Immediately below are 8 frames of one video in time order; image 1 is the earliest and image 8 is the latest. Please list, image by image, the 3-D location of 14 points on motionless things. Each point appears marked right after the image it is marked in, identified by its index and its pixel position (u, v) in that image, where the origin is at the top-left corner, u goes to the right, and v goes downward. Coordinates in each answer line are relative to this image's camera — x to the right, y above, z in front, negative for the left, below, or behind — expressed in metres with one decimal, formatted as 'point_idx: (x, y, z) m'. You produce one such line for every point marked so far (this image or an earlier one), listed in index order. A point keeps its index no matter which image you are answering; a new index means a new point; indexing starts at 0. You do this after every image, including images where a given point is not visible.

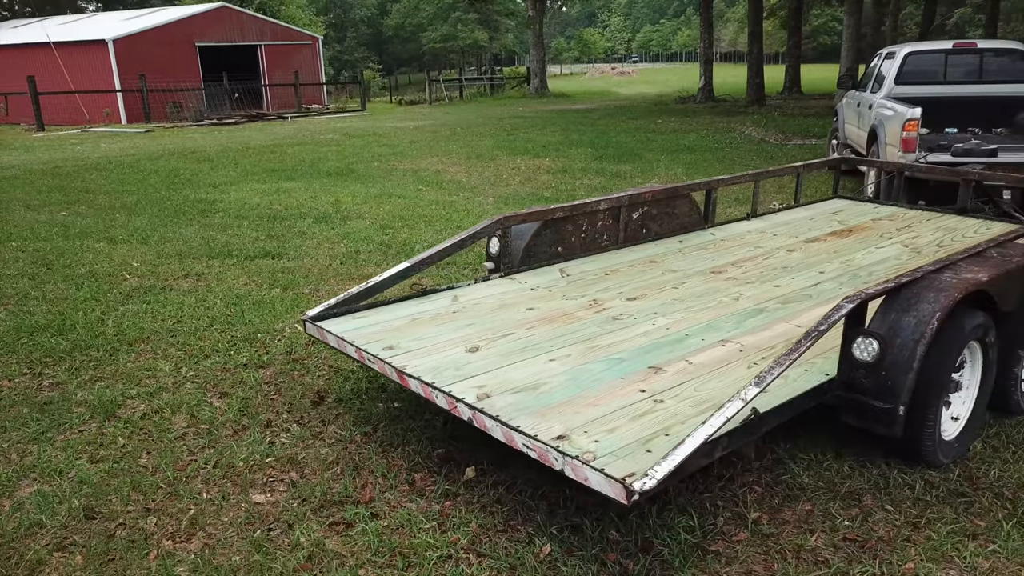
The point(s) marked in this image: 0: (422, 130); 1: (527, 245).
0: (-2.1, +3.6, +18.5) m
1: (+0.1, +0.2, +4.0) m
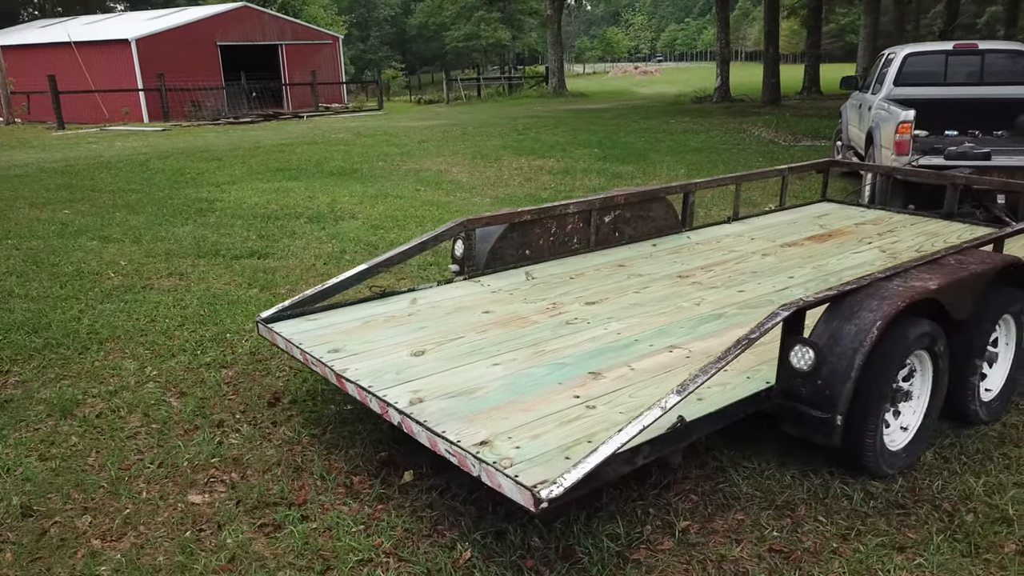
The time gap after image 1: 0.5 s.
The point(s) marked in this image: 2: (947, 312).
0: (-1.8, +3.6, +18.5) m
1: (-0.1, +0.2, +4.0) m
2: (+1.6, -0.1, +2.9) m
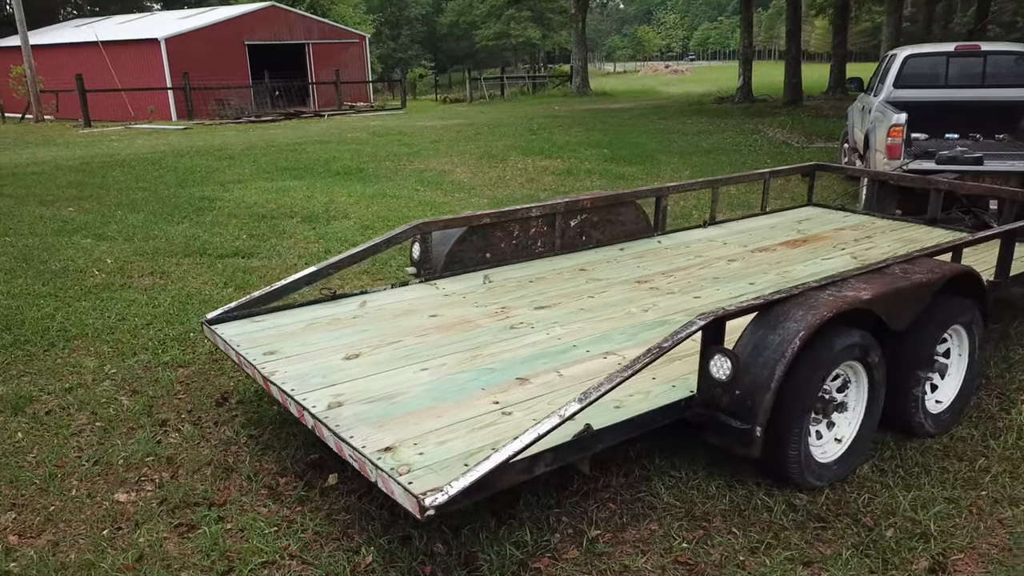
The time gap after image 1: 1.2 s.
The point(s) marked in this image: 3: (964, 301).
0: (-1.5, +3.7, +18.6) m
1: (-0.3, +0.2, +4.0) m
2: (+1.3, -0.1, +2.9) m
3: (+1.8, 0.0, +3.2) m
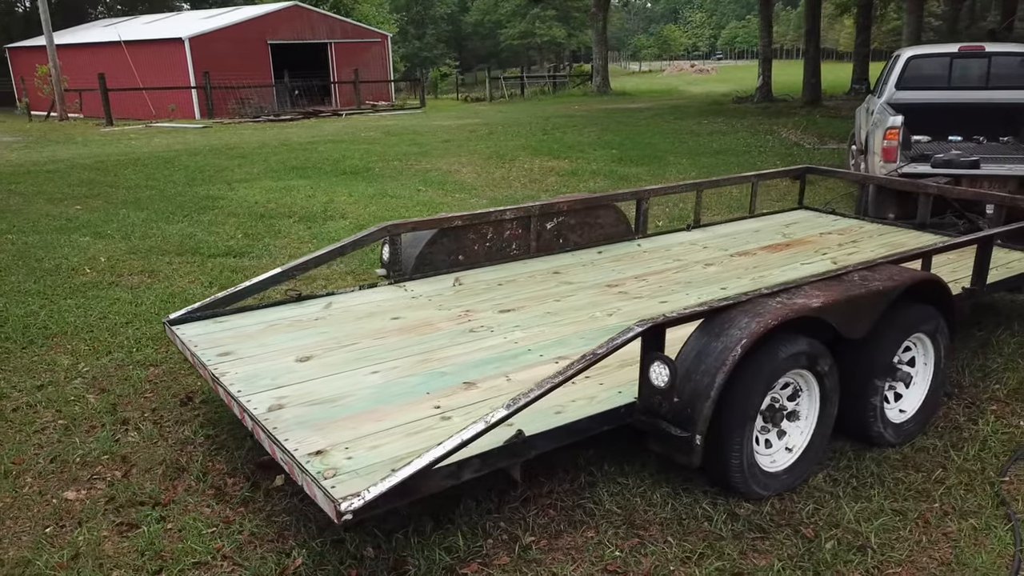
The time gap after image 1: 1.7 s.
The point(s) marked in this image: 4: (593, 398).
0: (-1.2, +3.7, +18.6) m
1: (-0.5, +0.2, +4.0) m
2: (+1.2, -0.2, +2.8) m
3: (+1.6, -0.1, +3.2) m
4: (+0.3, -0.4, +2.7) m
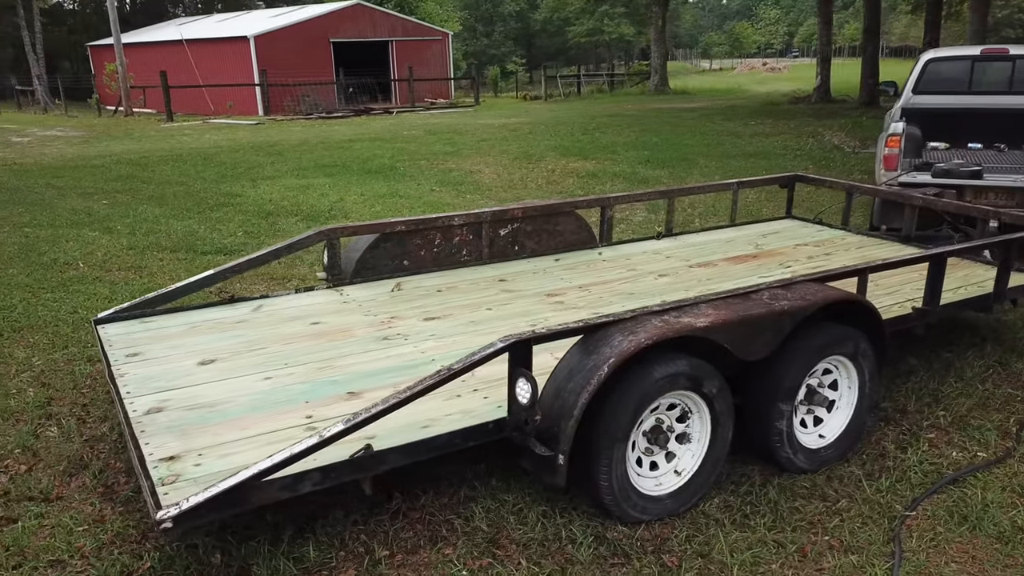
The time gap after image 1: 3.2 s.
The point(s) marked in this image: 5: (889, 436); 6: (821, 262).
0: (-0.2, +3.7, +18.6) m
1: (-0.8, +0.2, +4.1) m
2: (+0.8, -0.2, +2.7) m
3: (+1.3, -0.2, +3.0) m
4: (-0.1, -0.4, +2.7) m
5: (+1.6, -0.6, +3.3) m
6: (+1.7, +0.1, +4.5) m
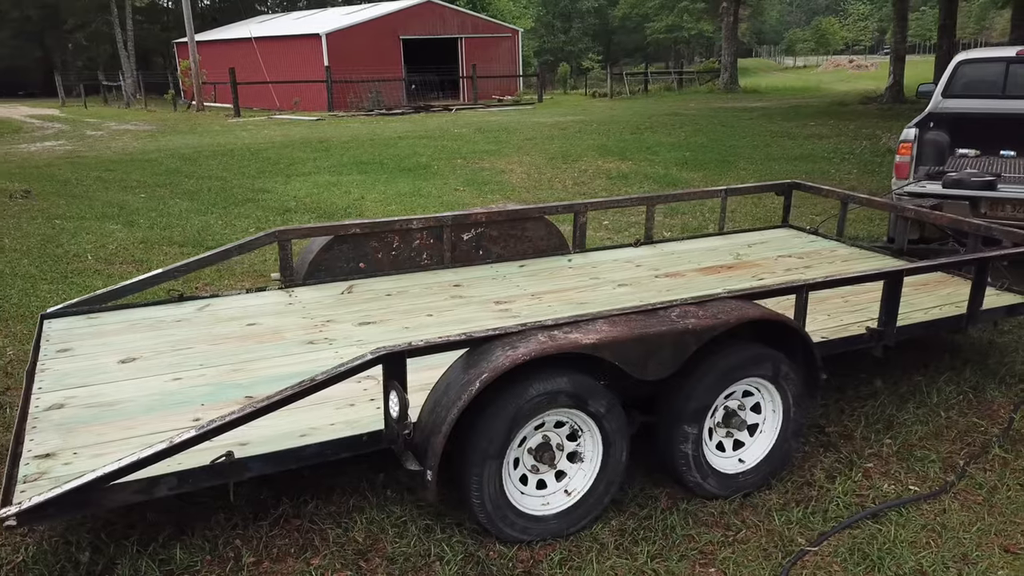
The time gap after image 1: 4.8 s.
0: (+1.0, +3.7, +18.5) m
1: (-1.0, +0.1, +4.1) m
2: (+0.4, -0.3, +2.6) m
3: (+0.9, -0.2, +2.9) m
4: (-0.5, -0.4, +2.7) m
5: (+1.2, -0.7, +3.1) m
6: (+1.5, +0.1, +4.3) m
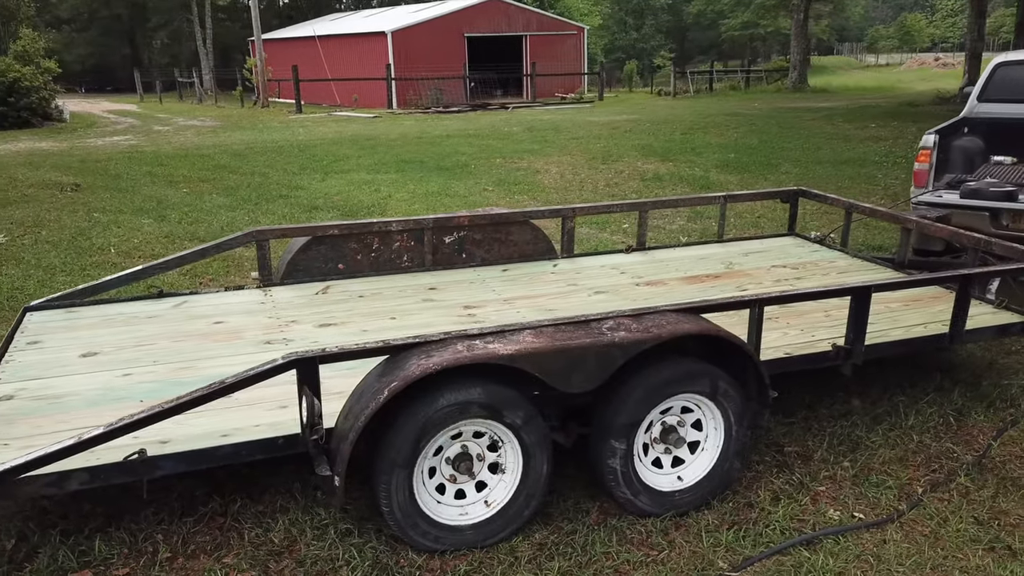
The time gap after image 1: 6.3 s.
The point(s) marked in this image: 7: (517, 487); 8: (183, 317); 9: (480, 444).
0: (+2.1, +3.7, +18.4) m
1: (-1.1, +0.1, +4.2) m
2: (+0.1, -0.3, +2.6) m
3: (+0.7, -0.3, +2.8) m
4: (-0.8, -0.5, +2.7) m
5: (+1.0, -0.7, +3.0) m
6: (+1.4, 0.0, +4.2) m
7: (0.0, -0.7, +2.6) m
8: (-1.5, -0.1, +3.7) m
9: (-0.1, -0.5, +2.6) m
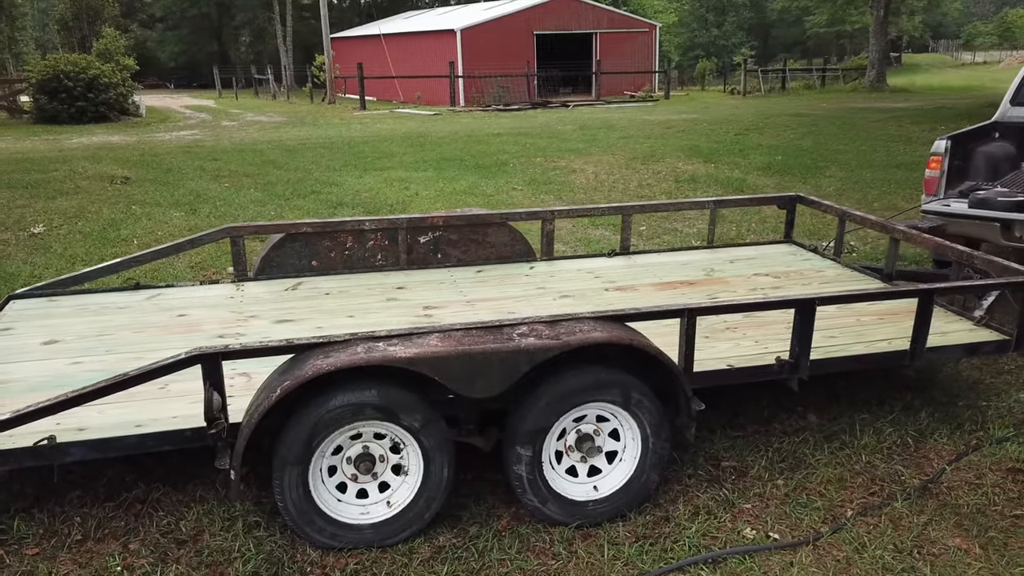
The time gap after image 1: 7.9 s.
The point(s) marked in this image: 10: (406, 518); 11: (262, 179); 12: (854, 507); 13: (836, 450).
0: (+3.3, +3.7, +18.1) m
1: (-1.3, +0.2, +4.3) m
2: (-0.2, -0.3, +2.6) m
3: (+0.4, -0.3, +2.7) m
4: (-1.1, -0.4, +2.8) m
5: (+0.7, -0.8, +3.0) m
6: (+1.2, 0.0, +4.1) m
7: (-0.3, -0.7, +2.7) m
8: (-1.7, -0.1, +3.9) m
9: (-0.4, -0.5, +2.6) m
10: (-0.4, -0.8, +2.7) m
11: (-3.3, +1.4, +10.5) m
12: (+1.2, -0.8, +2.9) m
13: (+1.3, -0.6, +3.3) m
